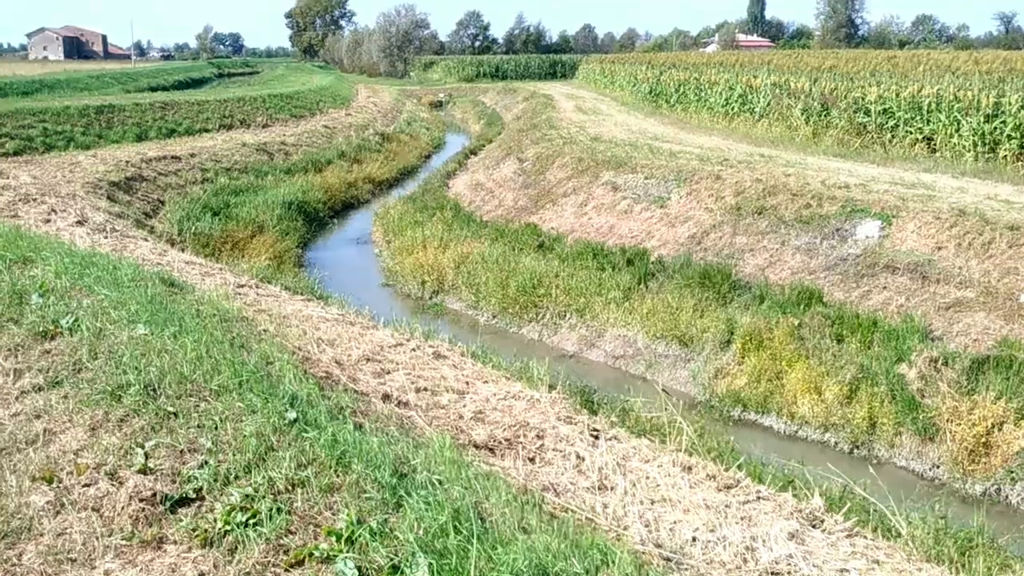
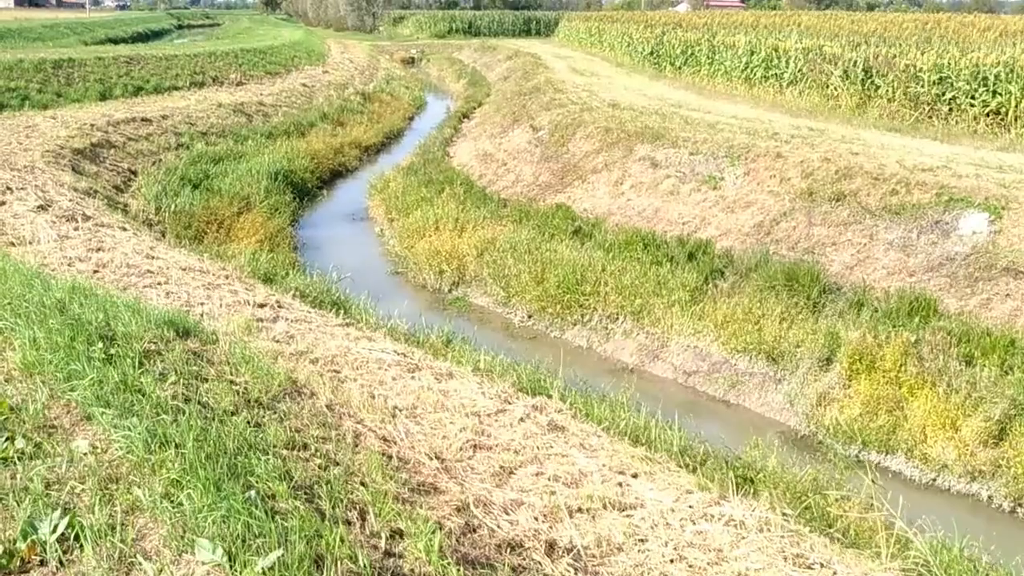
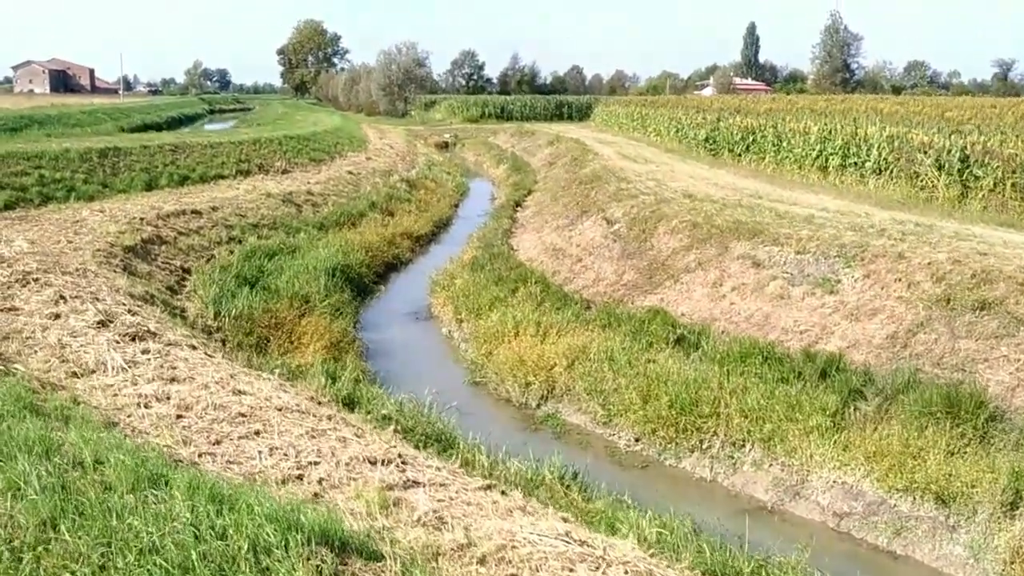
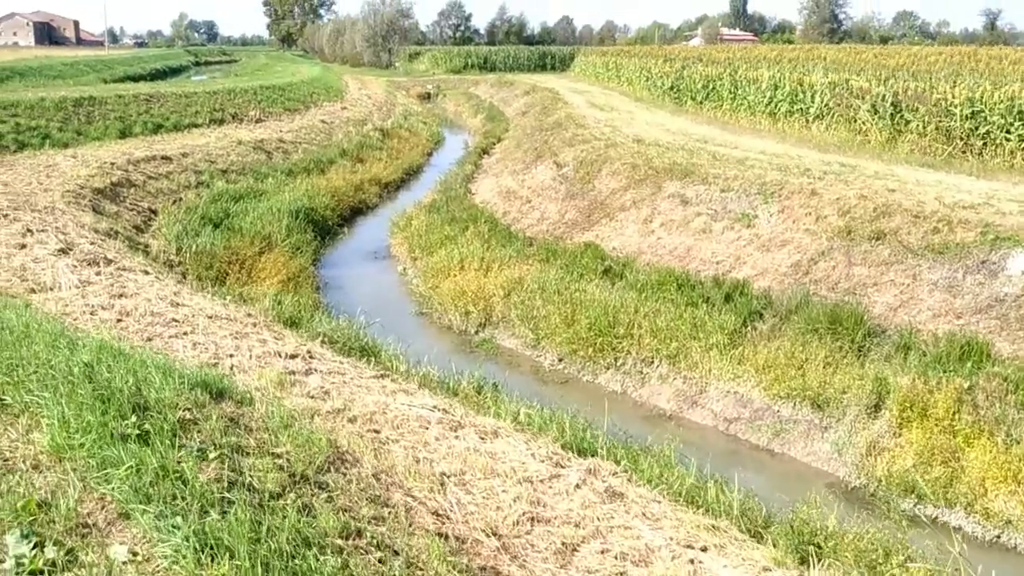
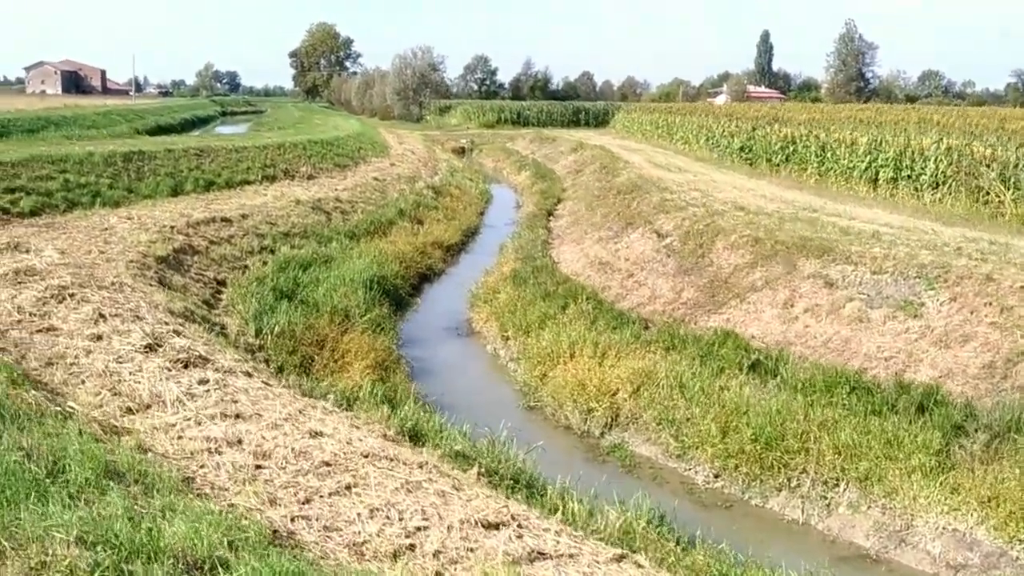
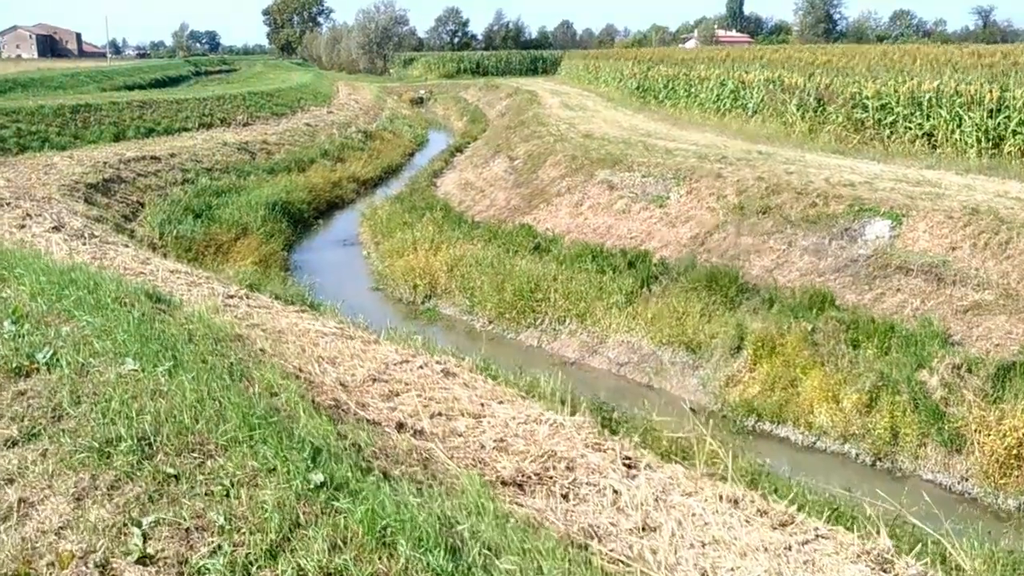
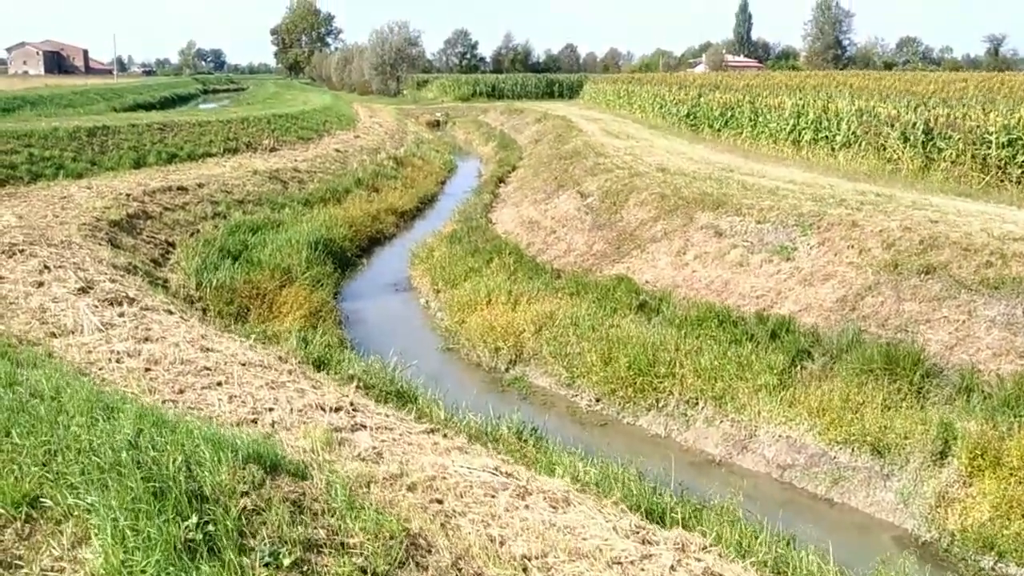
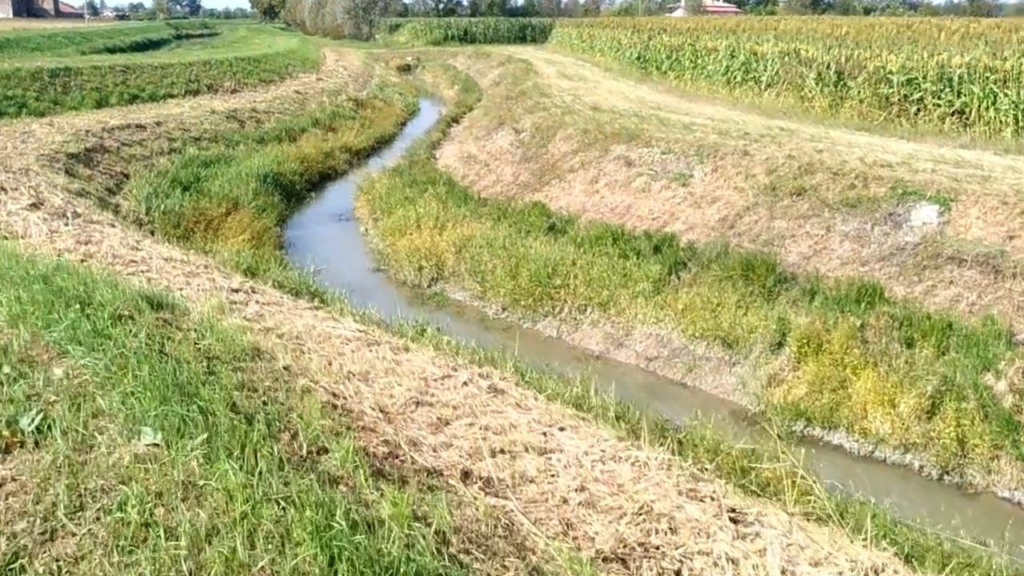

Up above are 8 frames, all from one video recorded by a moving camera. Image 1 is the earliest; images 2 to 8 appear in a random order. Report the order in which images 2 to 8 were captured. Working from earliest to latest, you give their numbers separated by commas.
6, 8, 2, 4, 7, 3, 5
